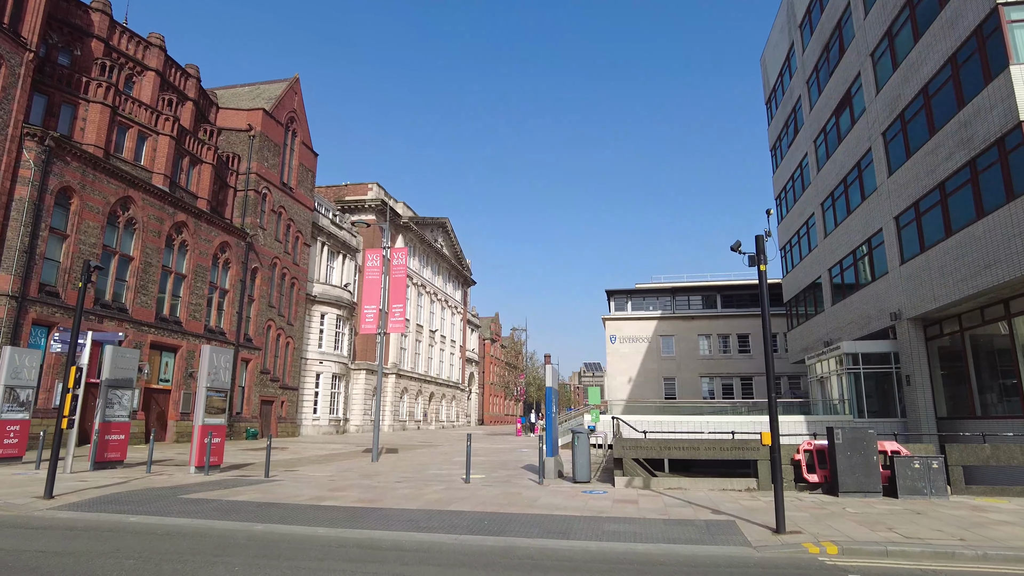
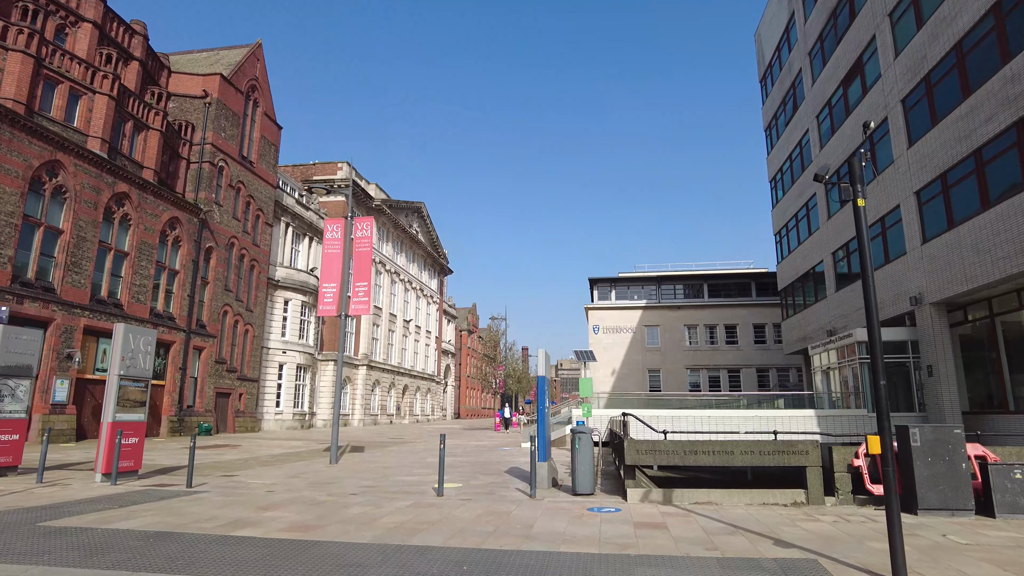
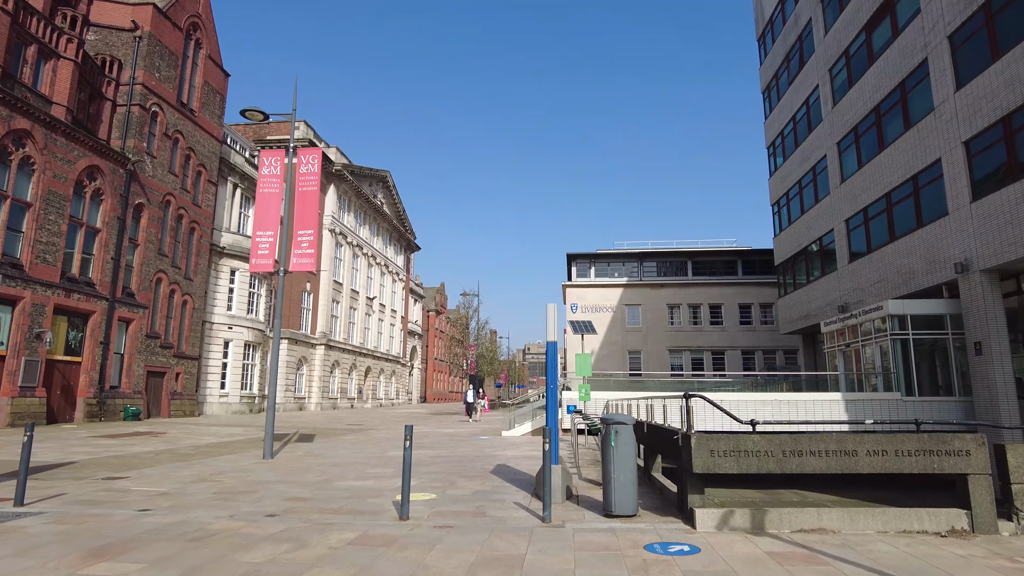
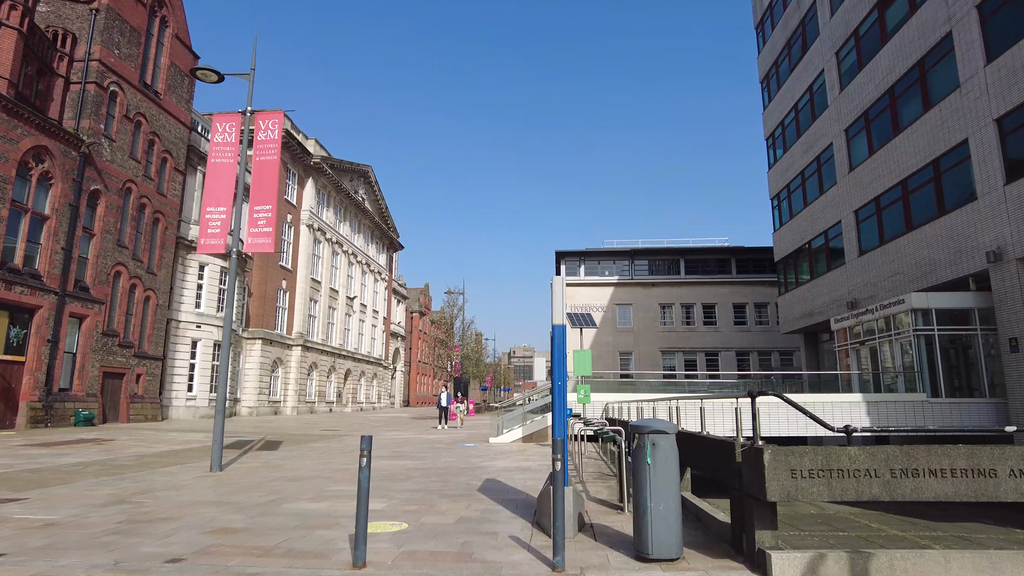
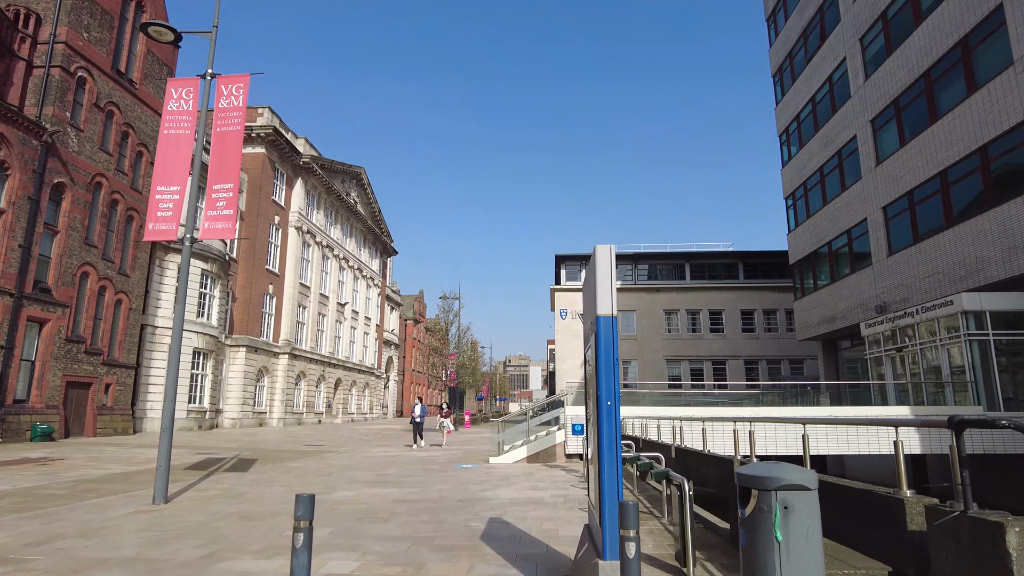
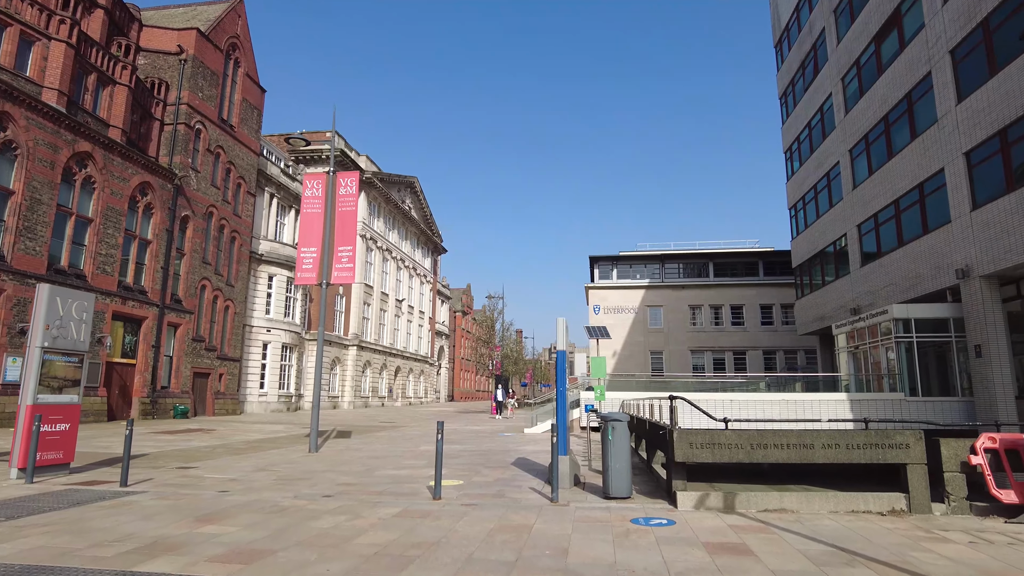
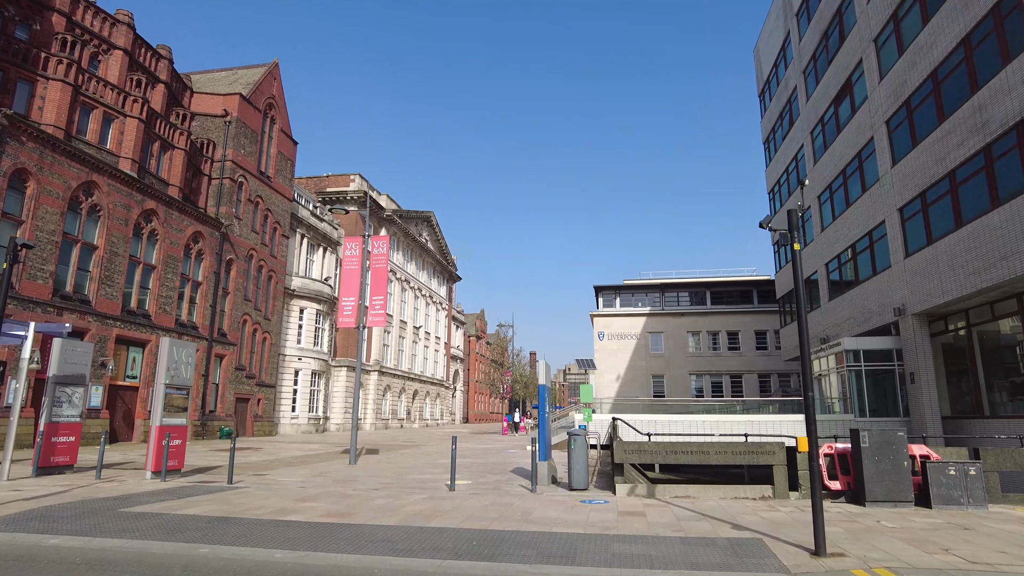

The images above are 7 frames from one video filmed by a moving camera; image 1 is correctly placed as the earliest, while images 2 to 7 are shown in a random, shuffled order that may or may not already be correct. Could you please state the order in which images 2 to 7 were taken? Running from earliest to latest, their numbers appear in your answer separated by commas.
7, 2, 6, 3, 4, 5
